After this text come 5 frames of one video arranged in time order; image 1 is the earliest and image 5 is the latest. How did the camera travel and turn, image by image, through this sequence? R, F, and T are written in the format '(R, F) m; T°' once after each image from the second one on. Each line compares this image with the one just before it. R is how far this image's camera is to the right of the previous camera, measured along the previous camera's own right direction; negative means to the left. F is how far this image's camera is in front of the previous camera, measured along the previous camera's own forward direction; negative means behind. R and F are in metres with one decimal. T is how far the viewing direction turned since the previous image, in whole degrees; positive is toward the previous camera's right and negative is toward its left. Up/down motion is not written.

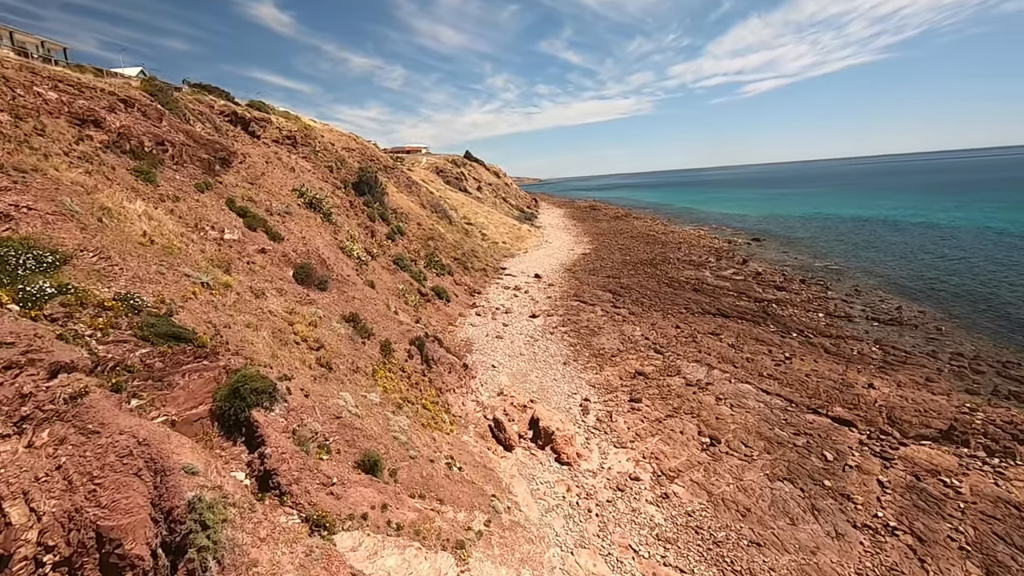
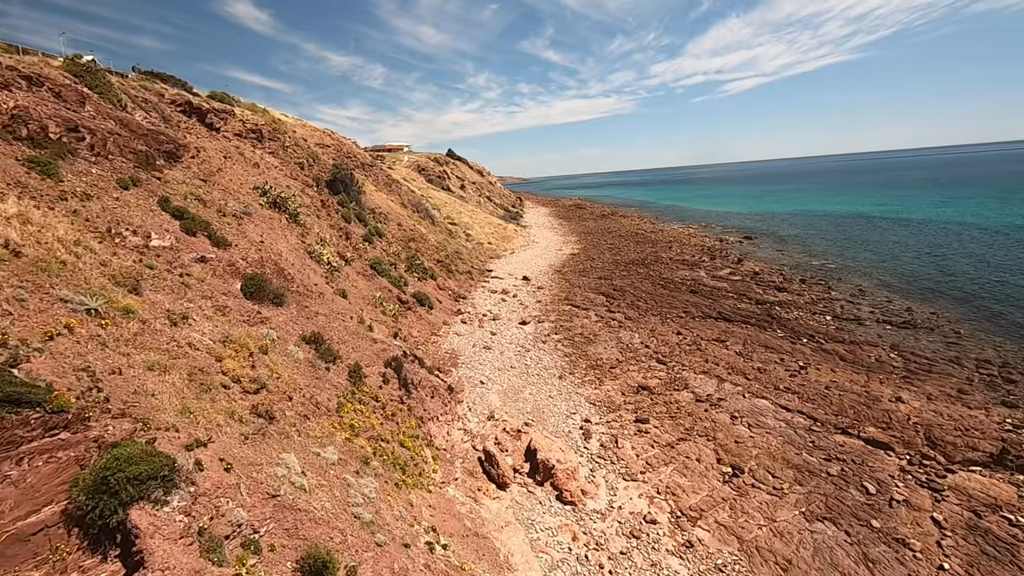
(-0.2, +2.3) m; +2°
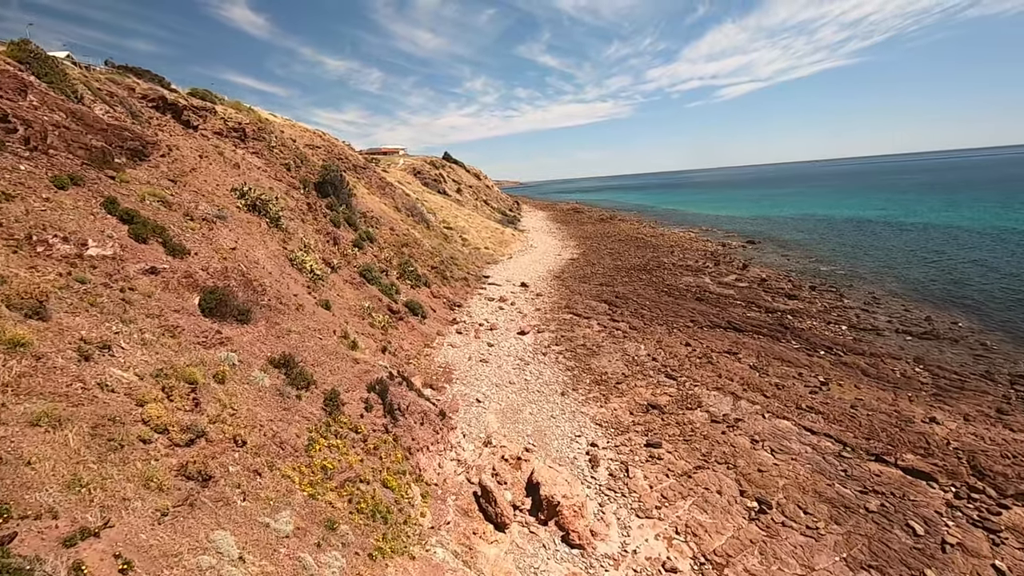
(-0.1, +1.6) m; 0°
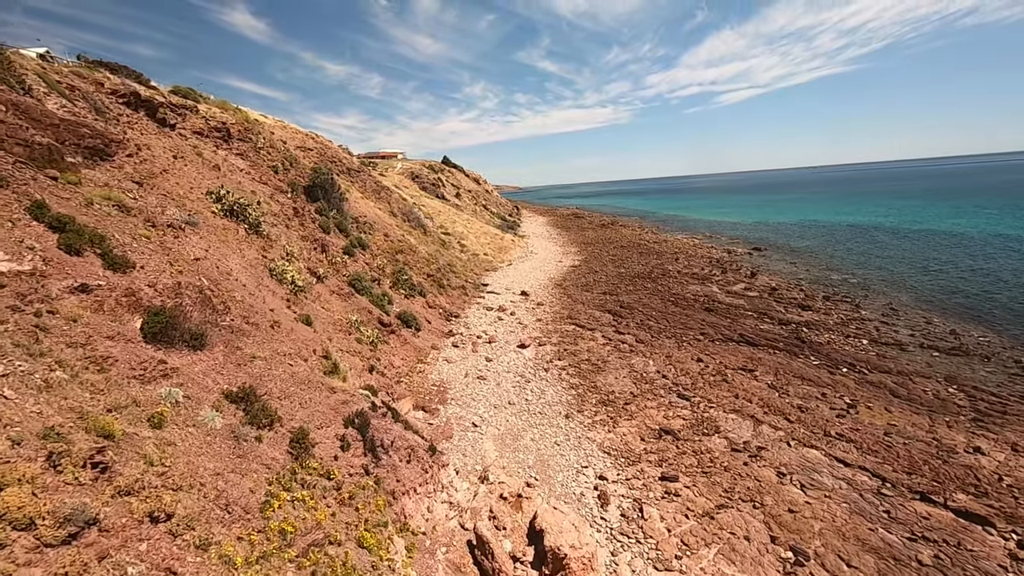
(0.0, +1.6) m; 0°
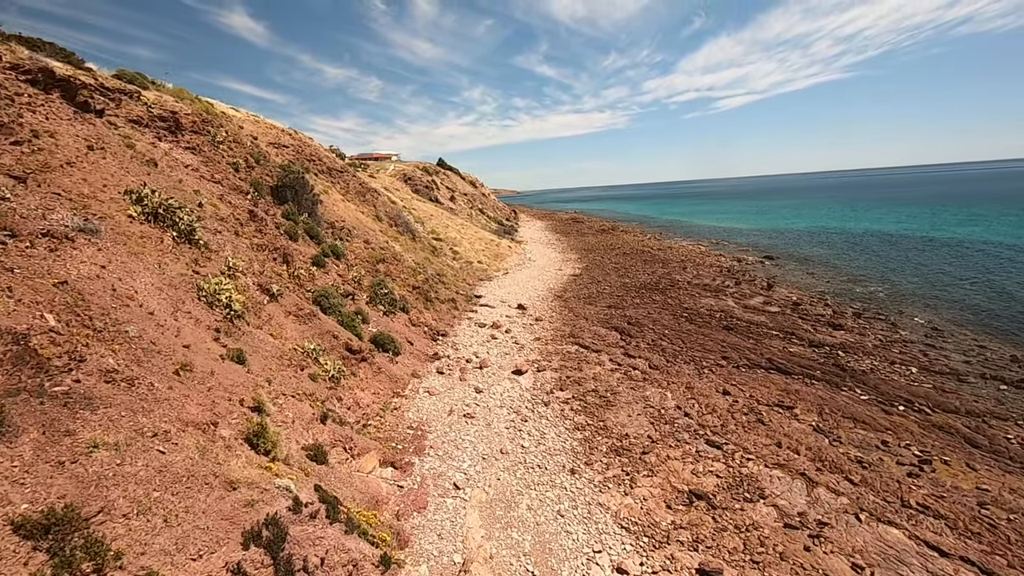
(+0.1, +3.6) m; 0°
